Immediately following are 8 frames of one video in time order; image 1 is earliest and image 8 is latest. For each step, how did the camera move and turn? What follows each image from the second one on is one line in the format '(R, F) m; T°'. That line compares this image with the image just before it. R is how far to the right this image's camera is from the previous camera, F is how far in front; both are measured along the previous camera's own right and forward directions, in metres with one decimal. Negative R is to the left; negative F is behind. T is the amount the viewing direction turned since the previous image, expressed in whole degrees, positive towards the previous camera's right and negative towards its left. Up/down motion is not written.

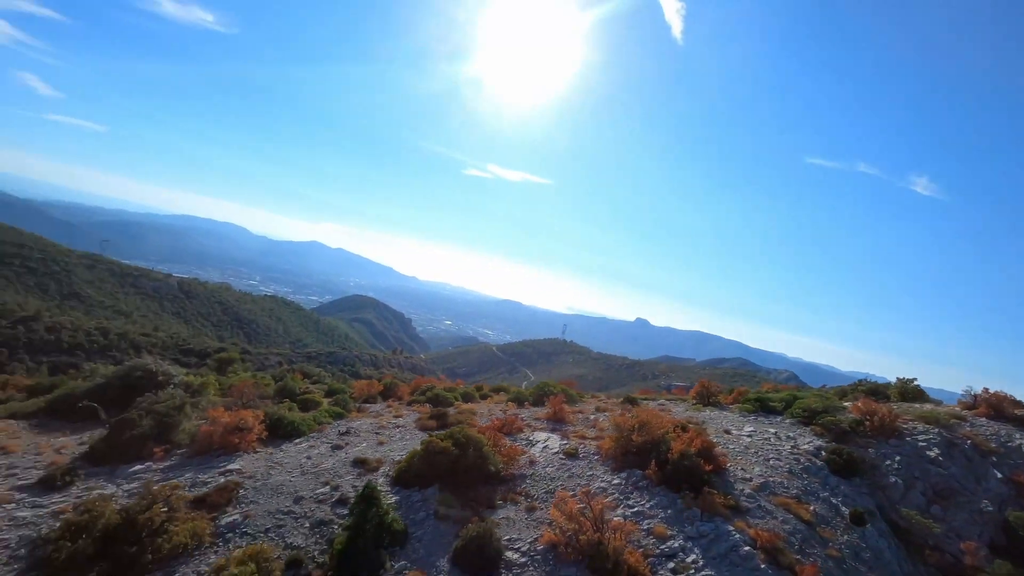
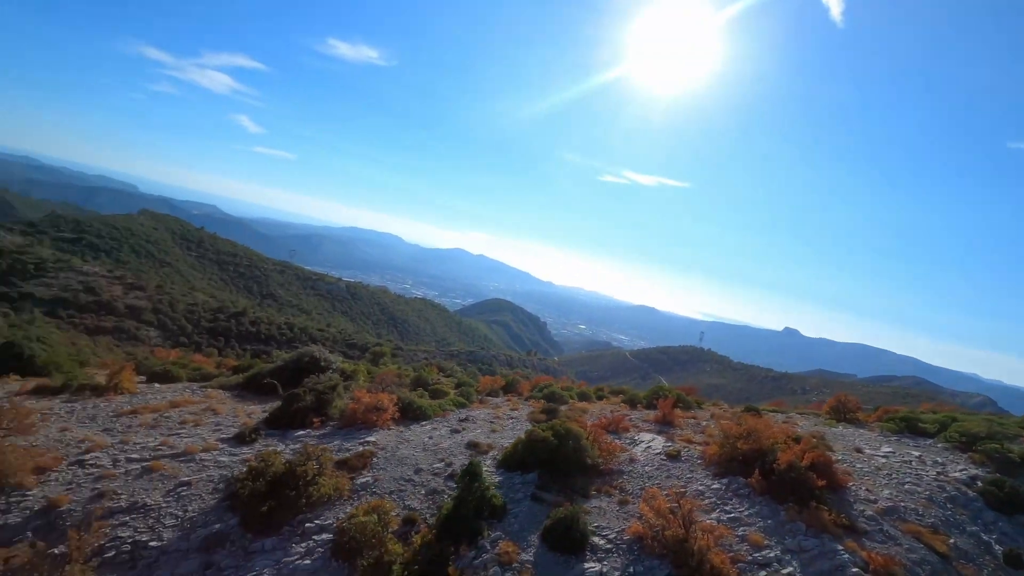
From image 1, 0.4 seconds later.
(+0.3, -0.2) m; -15°
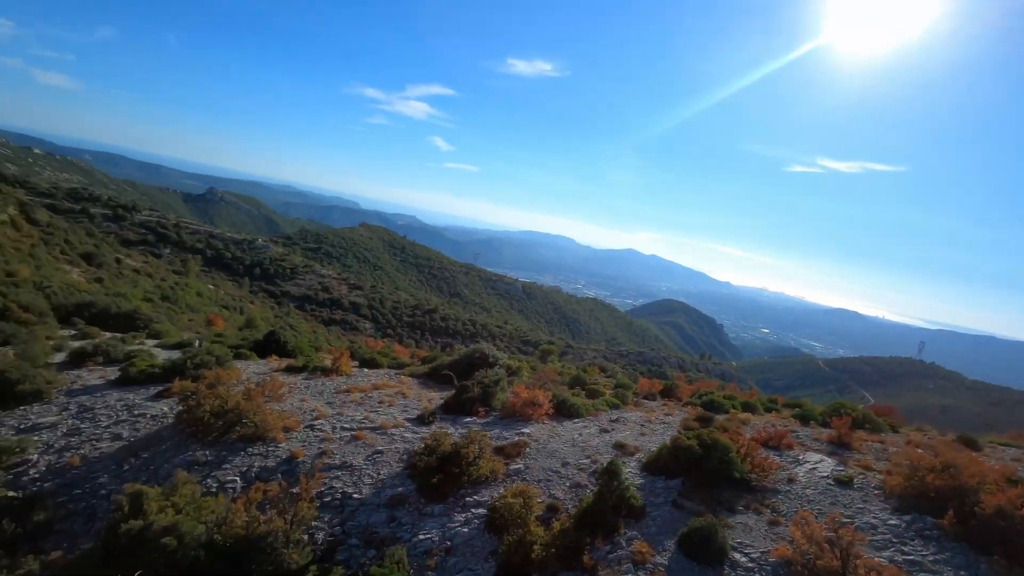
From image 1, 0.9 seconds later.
(+0.3, -0.2) m; -20°
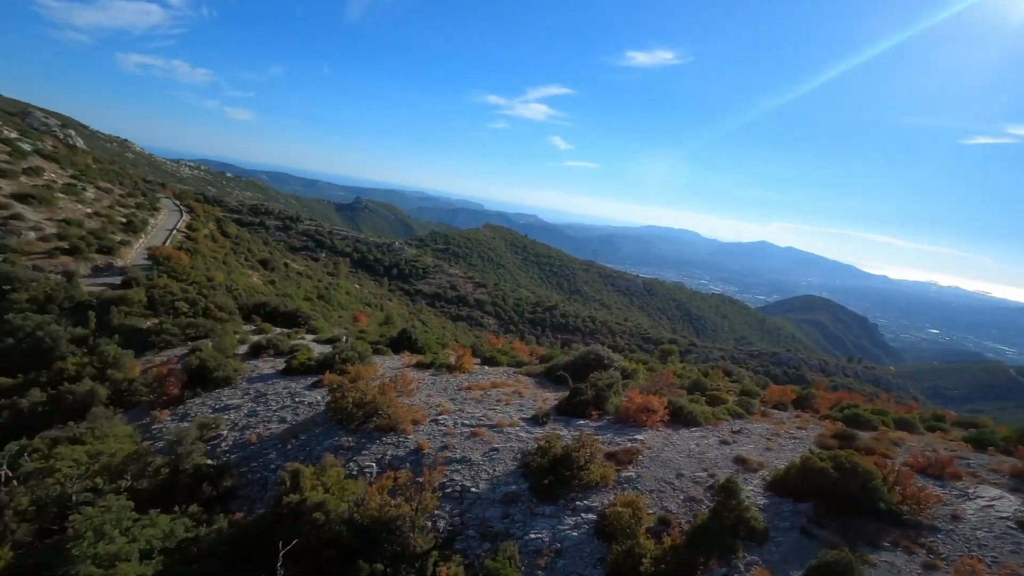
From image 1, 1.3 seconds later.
(+0.1, 0.0) m; -14°
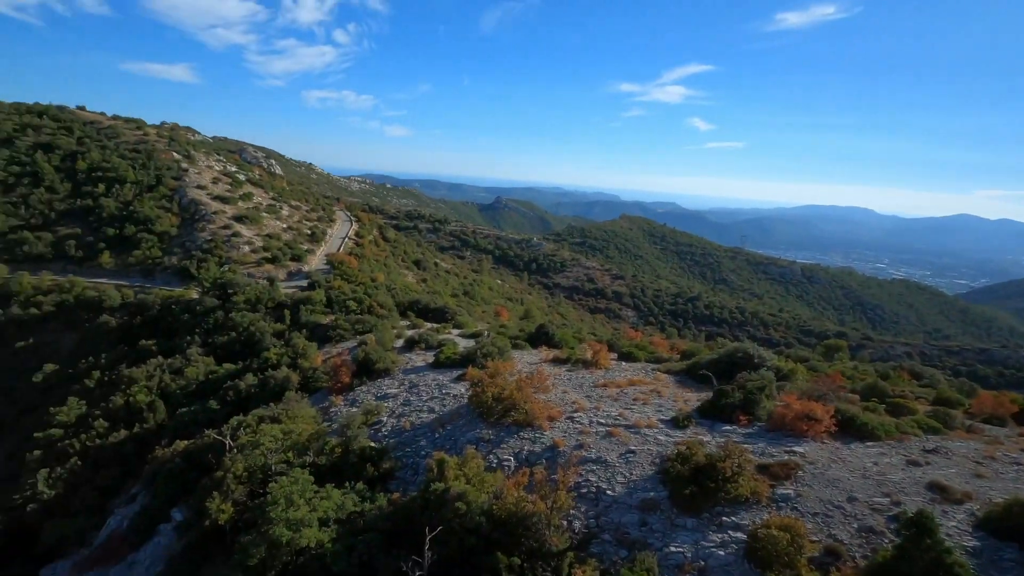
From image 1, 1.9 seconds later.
(+0.1, +0.1) m; -16°
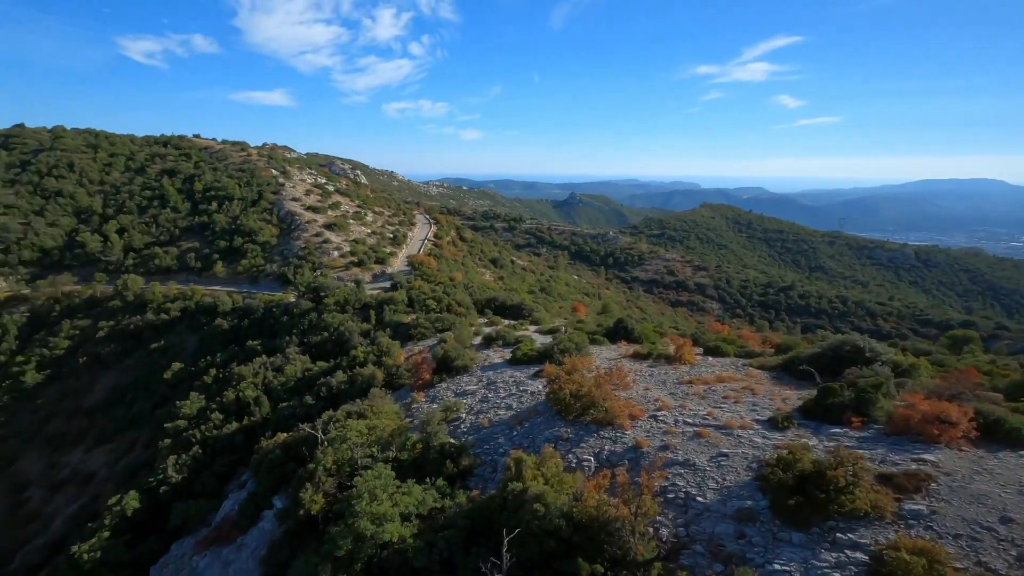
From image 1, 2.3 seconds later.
(0.0, +0.2) m; -9°
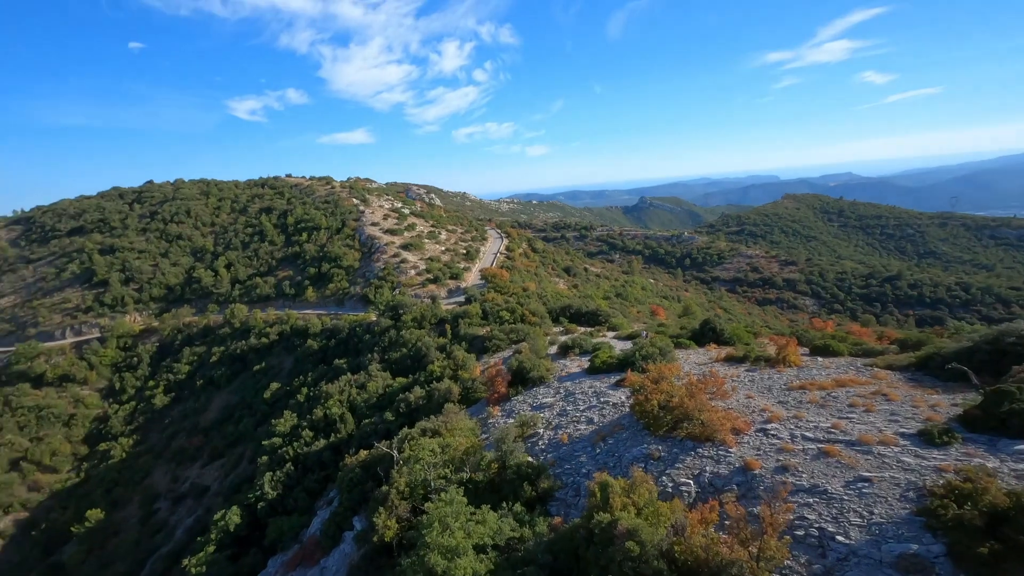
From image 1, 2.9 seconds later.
(0.0, +0.7) m; -9°
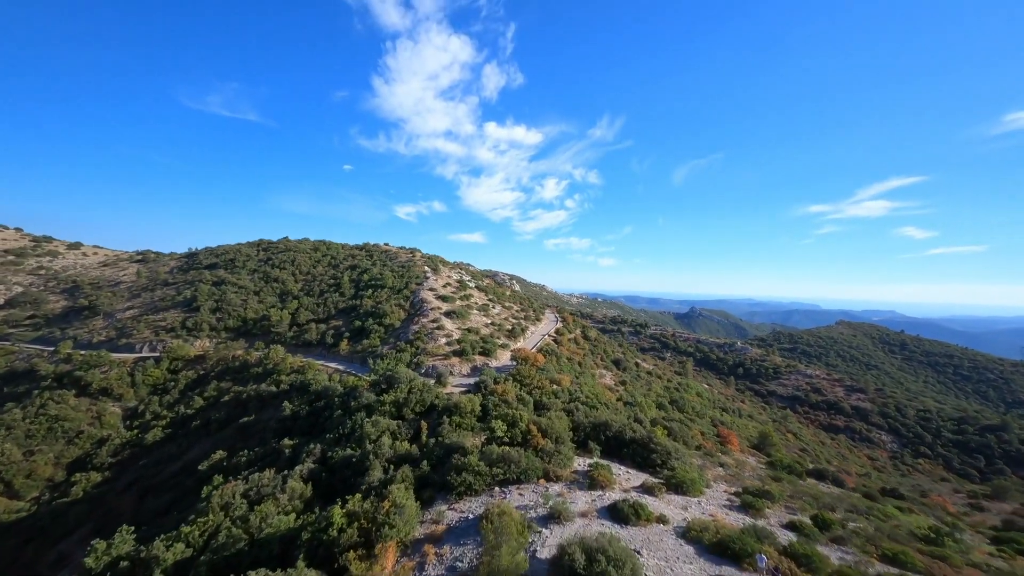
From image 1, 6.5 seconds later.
(+1.4, +10.4) m; -7°
